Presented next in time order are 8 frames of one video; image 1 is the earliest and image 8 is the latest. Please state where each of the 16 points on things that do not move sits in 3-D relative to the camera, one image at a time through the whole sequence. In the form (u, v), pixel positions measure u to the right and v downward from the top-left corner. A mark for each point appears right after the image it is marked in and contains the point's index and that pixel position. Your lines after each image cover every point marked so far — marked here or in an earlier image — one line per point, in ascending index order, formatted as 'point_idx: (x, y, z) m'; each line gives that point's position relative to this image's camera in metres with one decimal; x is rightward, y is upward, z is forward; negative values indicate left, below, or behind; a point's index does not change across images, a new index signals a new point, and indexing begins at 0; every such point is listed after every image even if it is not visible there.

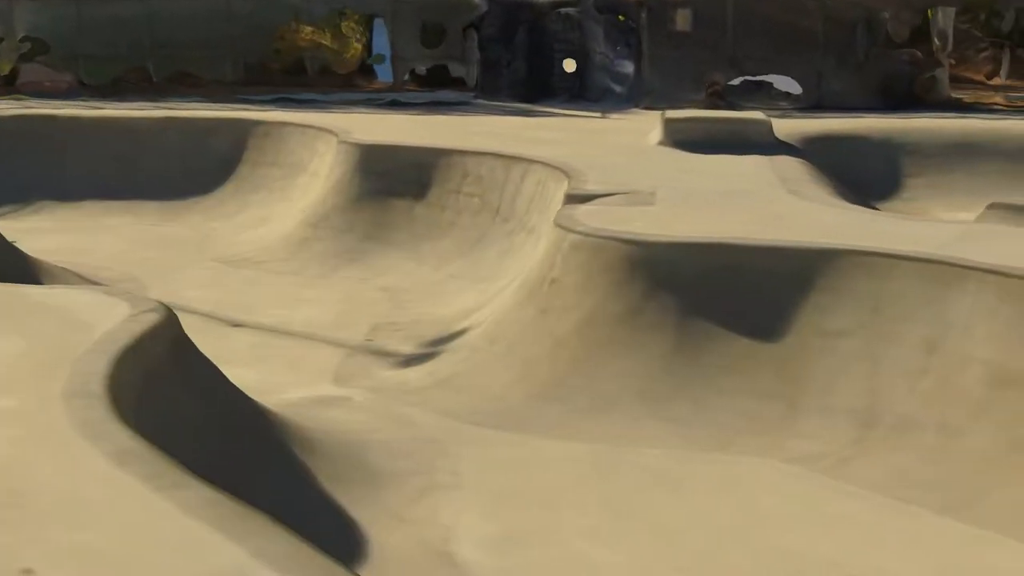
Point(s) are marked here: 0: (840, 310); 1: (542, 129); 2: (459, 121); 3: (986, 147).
0: (+2.1, -0.1, +8.9) m
1: (+0.3, +1.8, +16.1) m
2: (-0.7, +2.1, +17.3) m
3: (+5.5, +1.5, +16.4) m
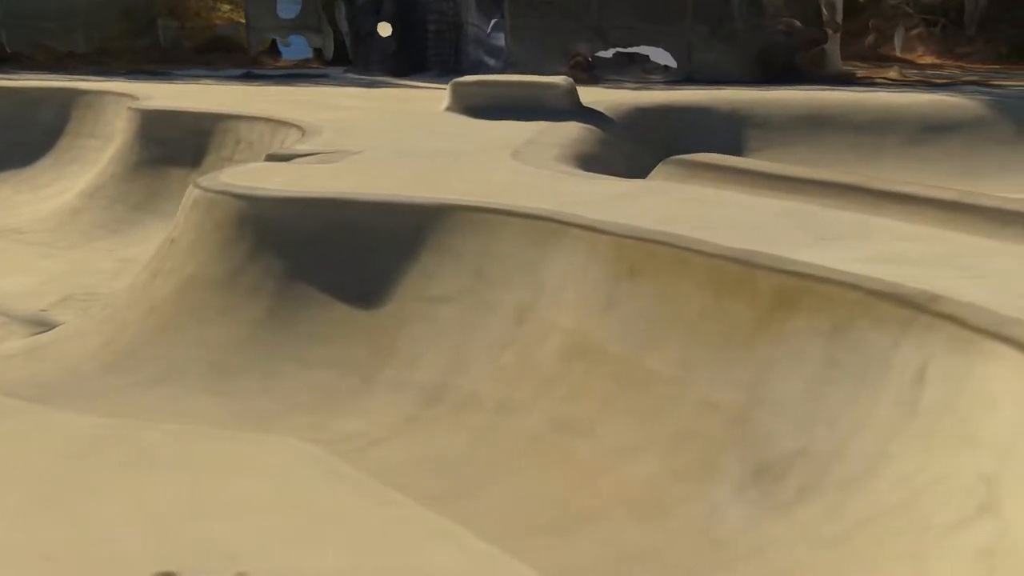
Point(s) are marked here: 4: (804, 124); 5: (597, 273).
0: (-0.4, +0.1, +7.8) m
1: (-1.8, +2.0, +15.1) m
2: (-2.7, +2.3, +16.3) m
3: (+3.5, +1.7, +15.1) m
4: (+3.2, +1.8, +15.2) m
5: (+0.4, +0.1, +7.1) m
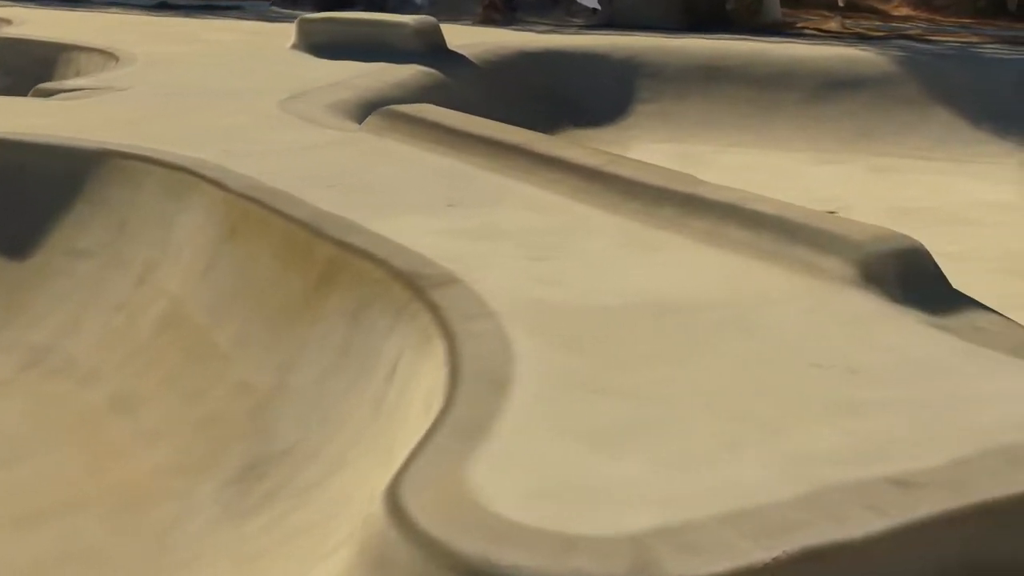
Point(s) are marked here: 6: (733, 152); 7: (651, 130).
0: (-2.2, +0.3, +7.2) m
1: (-3.1, +2.6, +14.5) m
2: (-3.9, +3.0, +15.7) m
3: (+2.2, +2.1, +14.1) m
4: (+1.9, +2.2, +14.3) m
5: (-1.4, +0.3, +6.4) m
6: (+2.1, +1.3, +13.0) m
7: (+1.4, +1.6, +13.9) m
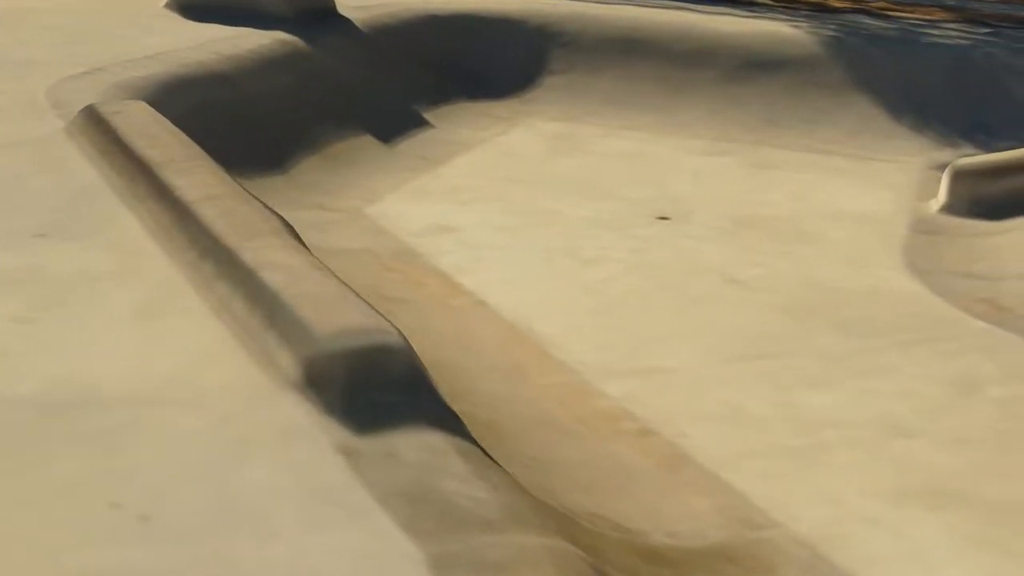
0: (-3.8, +0.3, +6.9) m
1: (-3.9, +3.1, +14.1) m
2: (-4.6, +3.6, +15.4) m
3: (+1.2, +2.2, +13.4) m
4: (+1.0, +2.3, +13.6) m
5: (-3.1, +0.2, +6.1) m
6: (+1.0, +1.3, +12.2) m
7: (+0.4, +1.8, +13.2) m
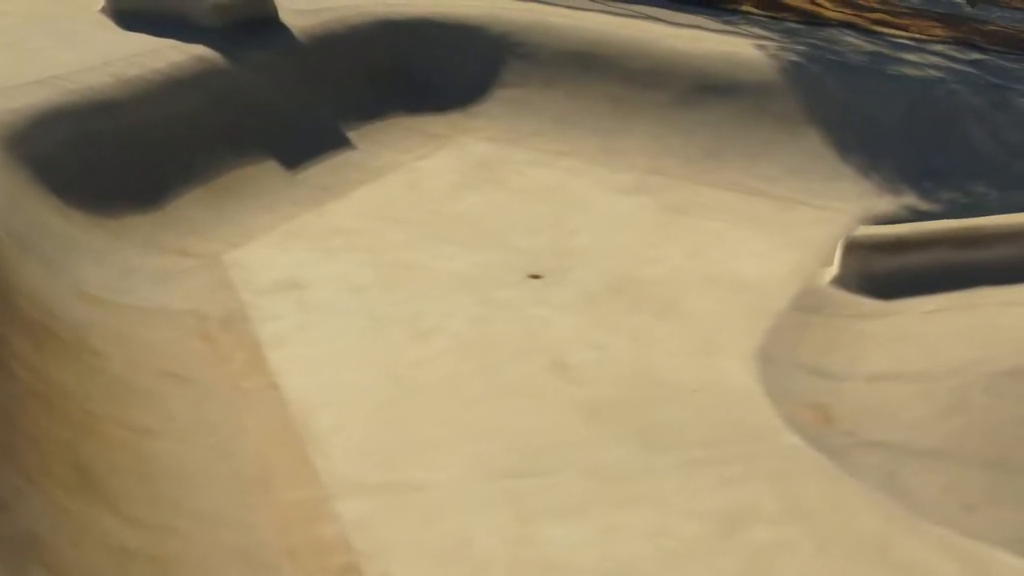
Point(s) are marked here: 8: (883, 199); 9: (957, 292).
0: (-4.9, 0.0, +7.1) m
1: (-4.3, +3.2, +14.0) m
2: (-4.8, +3.8, +15.4) m
3: (+0.8, +2.0, +12.9) m
4: (+0.6, +2.1, +13.1) m
5: (-4.3, -0.2, +6.2) m
6: (+0.4, +1.1, +11.9) m
7: (-0.1, +1.6, +12.9) m
8: (+3.0, +0.7, +11.4) m
9: (+2.9, 0.0, +9.0) m
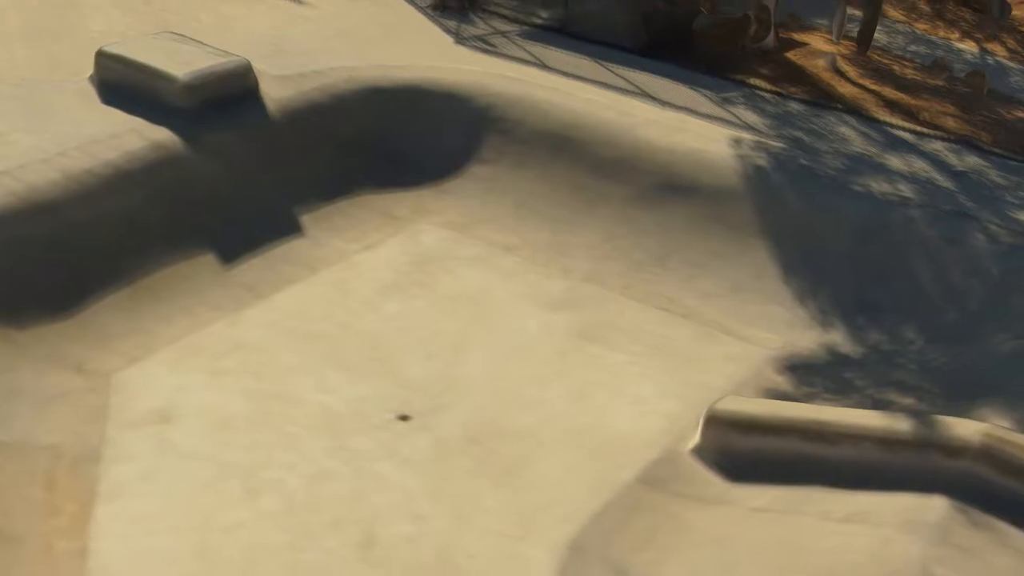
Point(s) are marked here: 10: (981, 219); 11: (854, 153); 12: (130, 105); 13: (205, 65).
0: (-6.1, -0.7, +8.2) m
1: (-4.2, +2.9, +14.7) m
2: (-4.5, +3.6, +16.1) m
3: (+0.5, +1.2, +13.0) m
4: (+0.3, +1.4, +13.2) m
5: (-5.7, -1.1, +7.3) m
6: (-0.1, +0.2, +12.1) m
7: (-0.4, +0.9, +13.1) m
8: (+2.4, -0.4, +11.2) m
9: (+1.8, -1.3, +9.0) m
10: (+4.0, +0.6, +11.7) m
11: (+3.2, +1.2, +12.9) m
12: (-3.4, +1.6, +12.4) m
13: (-2.7, +2.0, +12.4) m
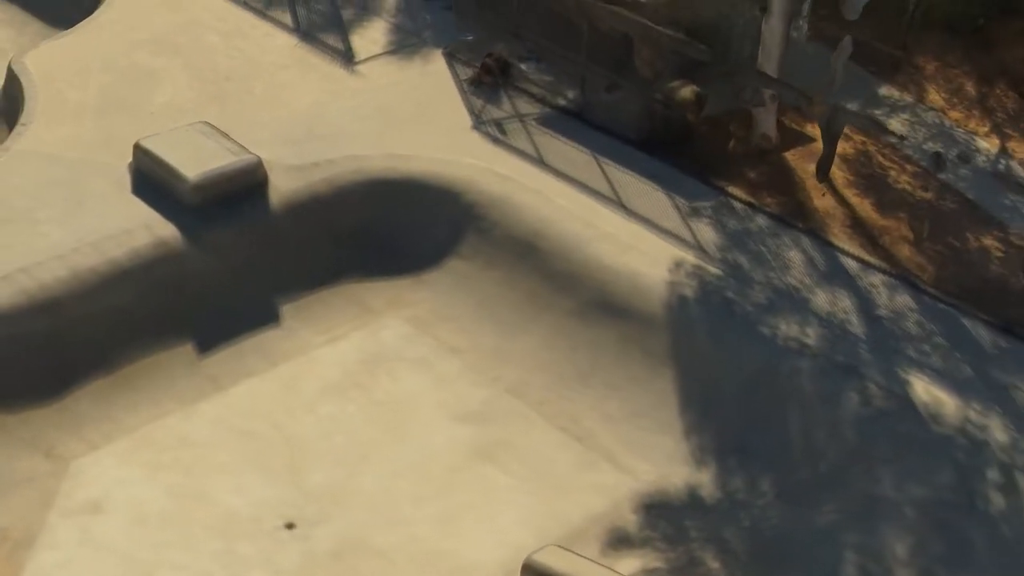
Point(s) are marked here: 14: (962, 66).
0: (-7.4, -1.5, +11.2) m
1: (-4.0, +2.5, +16.9) m
2: (-4.0, +3.3, +18.2) m
3: (+0.1, +0.2, +14.5) m
4: (0.0, +0.4, +14.7) m
5: (-7.2, -1.9, +10.2) m
6: (-0.7, -0.7, +13.8) m
7: (-0.8, 0.0, +14.8) m
8: (+1.5, -1.6, +12.5) m
9: (+0.5, -2.7, +10.5) m
10: (+3.2, -0.8, +12.6) m
11: (+2.7, 0.0, +13.8) m
12: (-3.8, +0.9, +14.5) m
13: (-3.1, +1.3, +14.4) m
14: (+6.0, +3.0, +18.5) m
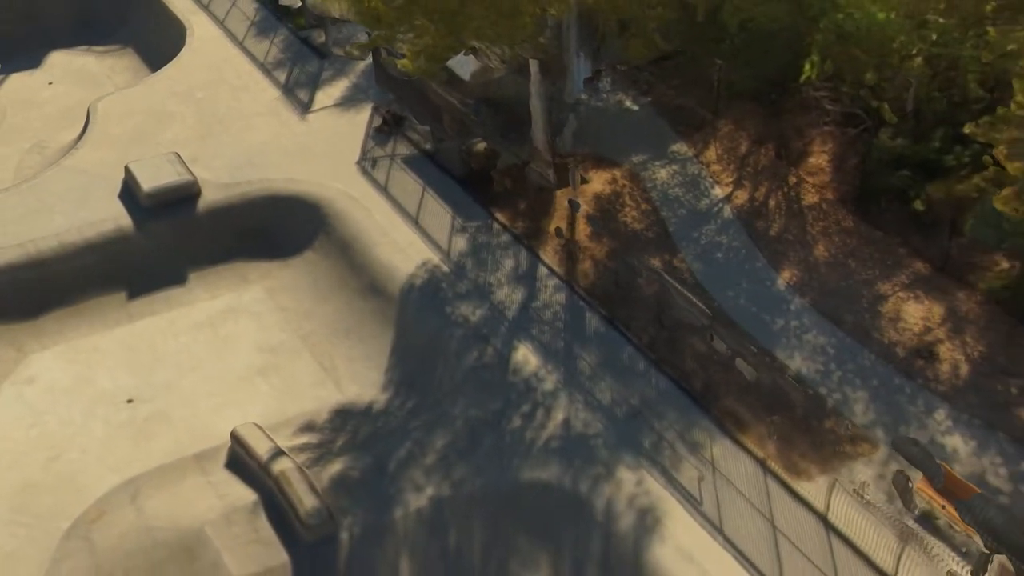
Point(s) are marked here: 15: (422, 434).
0: (-11.0, -0.7, +20.8) m
1: (-6.0, +3.0, +25.4) m
2: (-5.5, +3.8, +26.6) m
3: (-2.7, +0.4, +22.0) m
4: (-2.8, +0.7, +22.3) m
5: (-11.0, -1.2, +19.9) m
6: (-3.8, -0.4, +21.6) m
7: (-3.5, +0.3, +22.6) m
8: (-2.0, -1.5, +19.8) m
9: (-3.6, -2.4, +18.2) m
10: (-0.3, -0.8, +19.5) m
11: (-0.4, +0.1, +20.8) m
12: (-6.5, +1.4, +23.1) m
13: (-5.8, +1.7, +22.8) m
14: (+4.2, +2.8, +24.4) m
15: (-1.2, -1.9, +18.2) m
